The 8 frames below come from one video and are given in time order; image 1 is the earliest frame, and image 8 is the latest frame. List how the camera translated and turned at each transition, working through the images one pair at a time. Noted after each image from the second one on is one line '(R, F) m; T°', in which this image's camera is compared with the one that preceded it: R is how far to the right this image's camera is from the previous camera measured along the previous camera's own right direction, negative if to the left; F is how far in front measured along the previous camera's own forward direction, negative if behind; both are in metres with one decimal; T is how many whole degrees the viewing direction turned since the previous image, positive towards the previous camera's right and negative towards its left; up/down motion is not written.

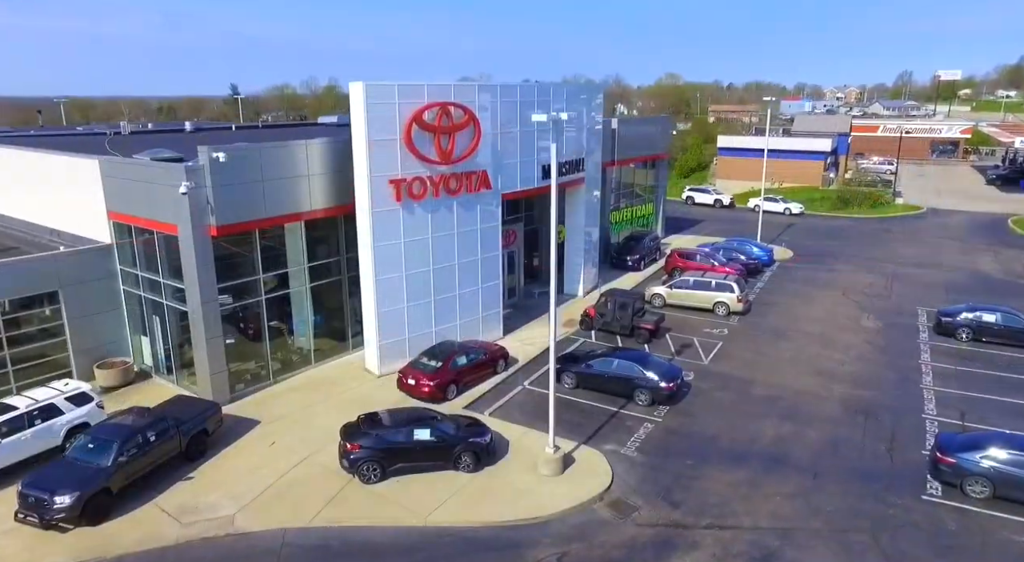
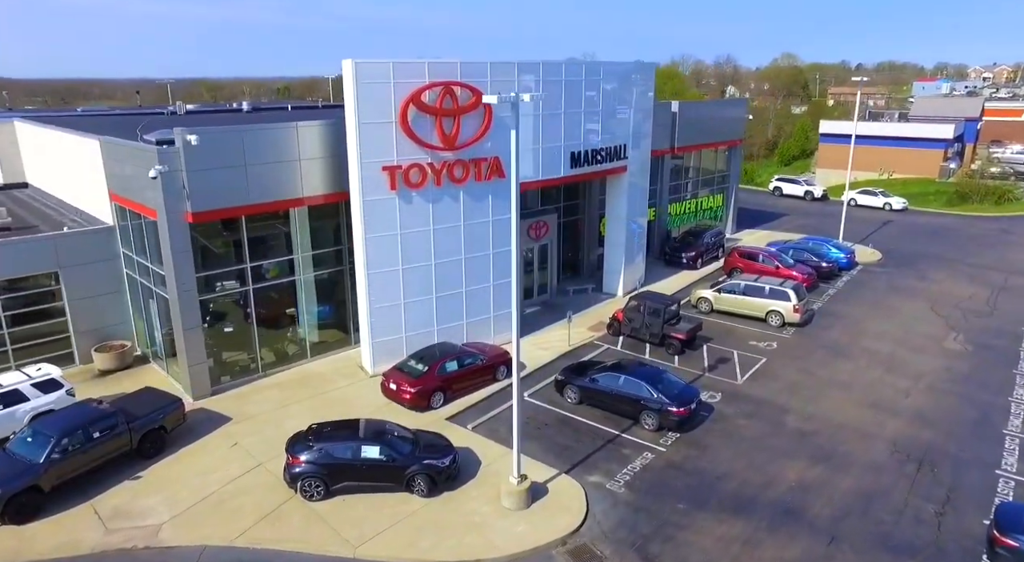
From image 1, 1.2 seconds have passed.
(+3.0, +2.4) m; -9°
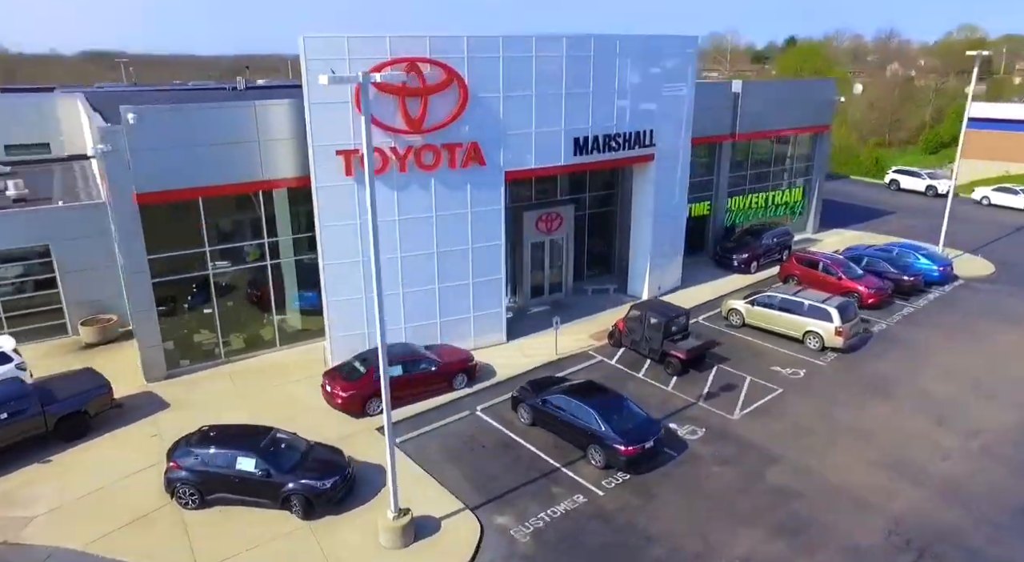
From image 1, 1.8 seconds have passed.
(+4.6, +2.7) m; -11°
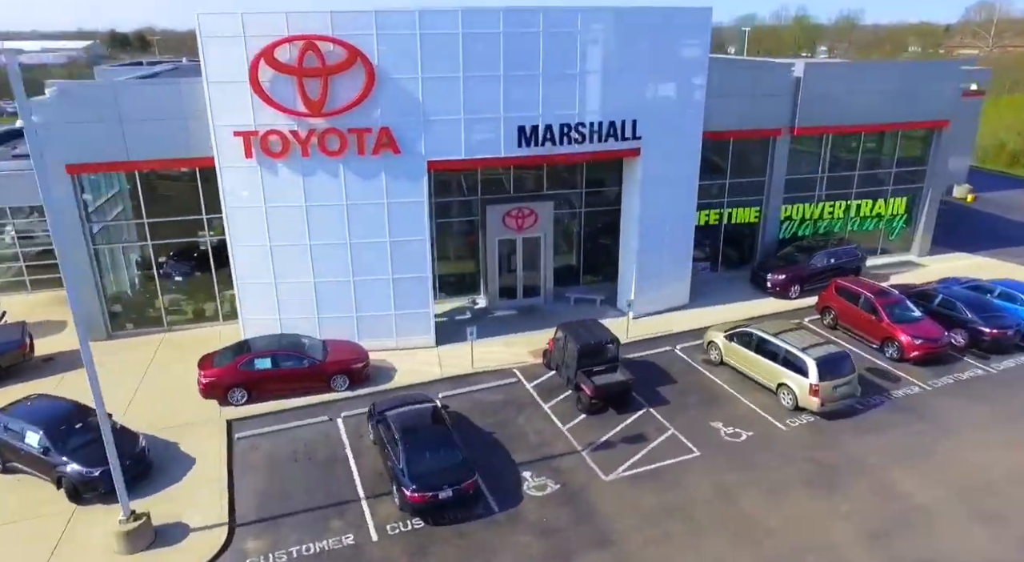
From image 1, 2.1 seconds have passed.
(+7.8, +3.4) m; -18°
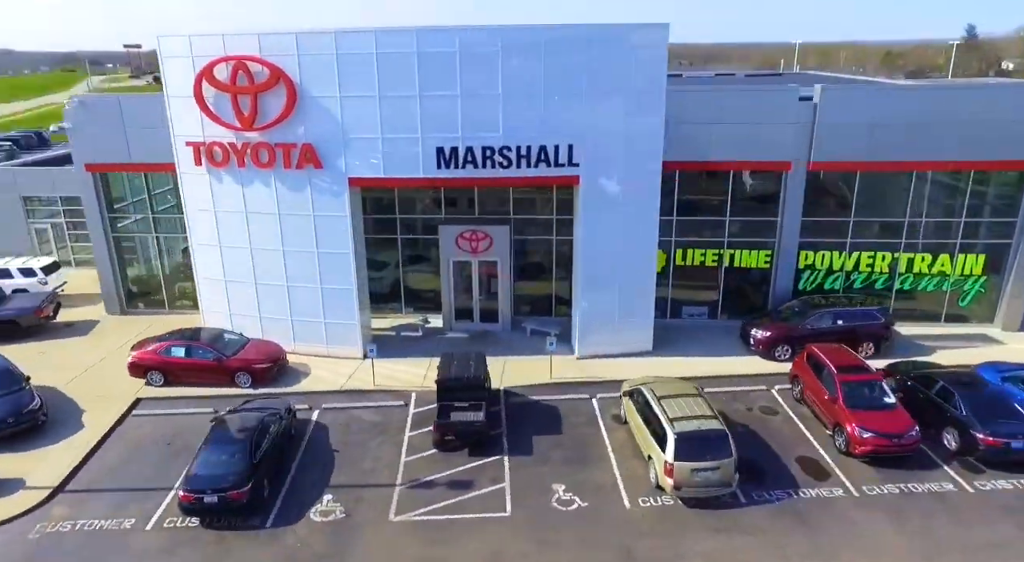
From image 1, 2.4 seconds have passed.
(+8.2, +2.0) m; -19°
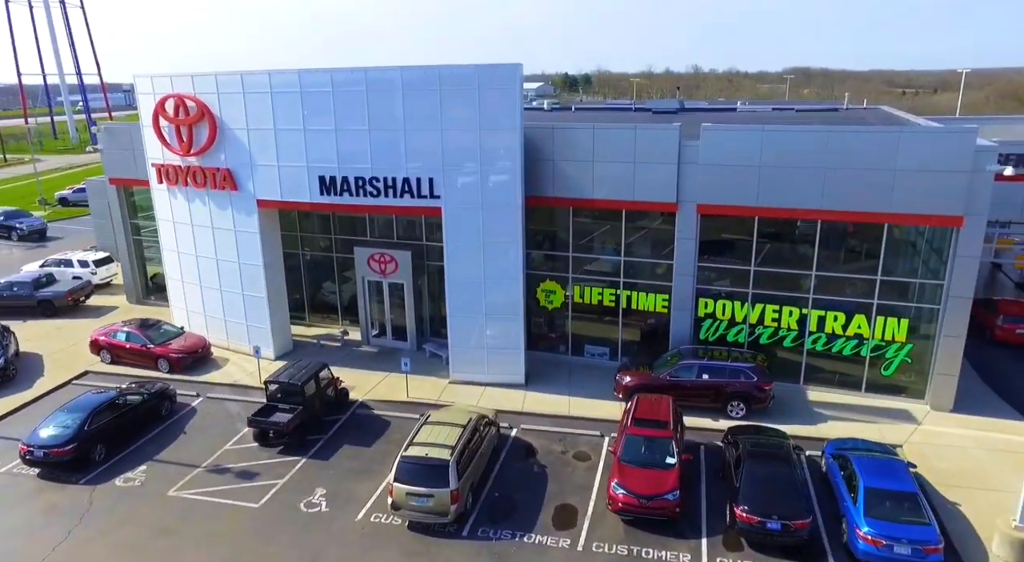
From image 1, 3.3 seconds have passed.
(+9.4, +0.4) m; -16°
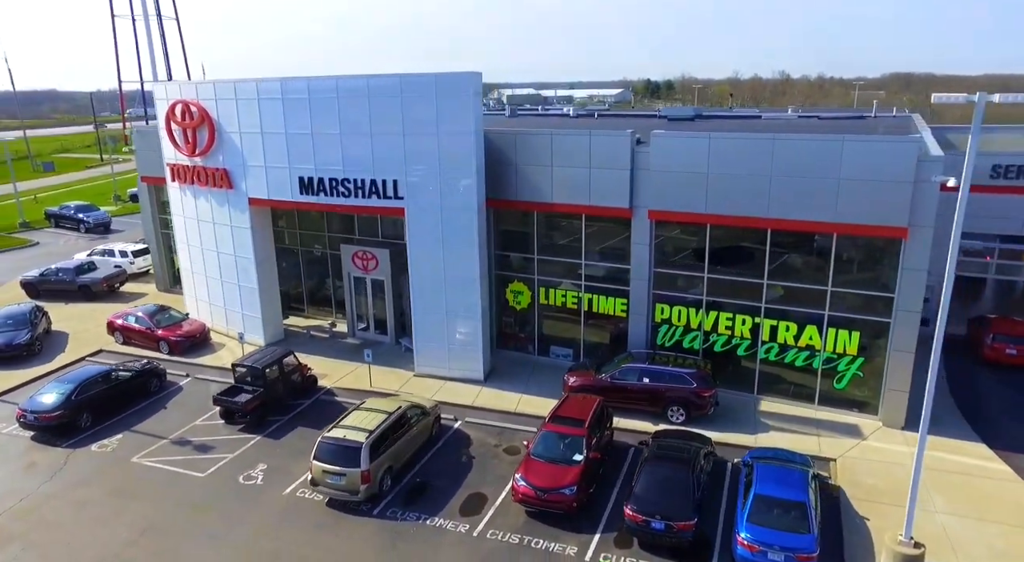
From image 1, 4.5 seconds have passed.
(+3.8, -0.6) m; -7°
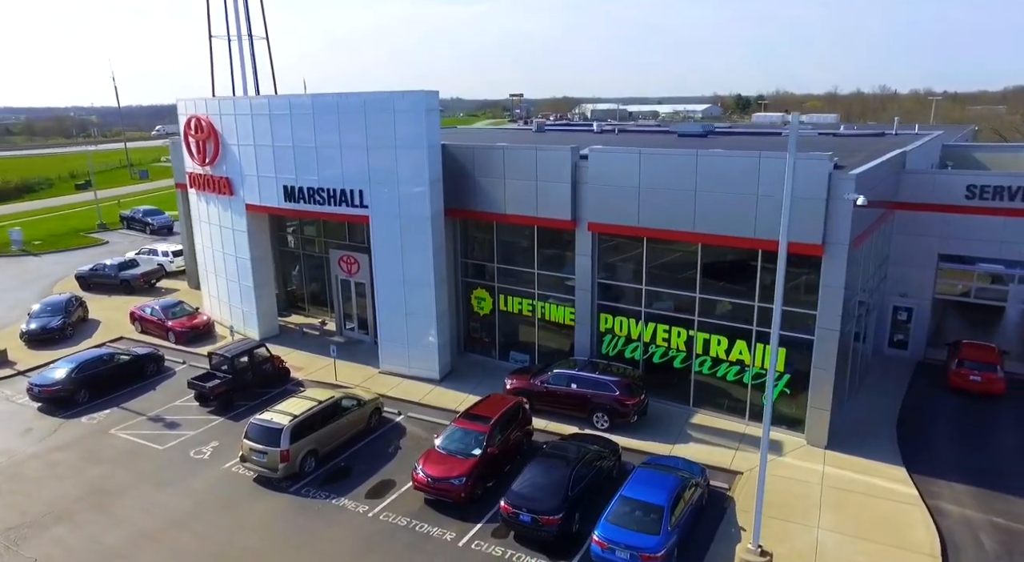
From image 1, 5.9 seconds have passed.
(+4.4, -0.8) m; -8°
